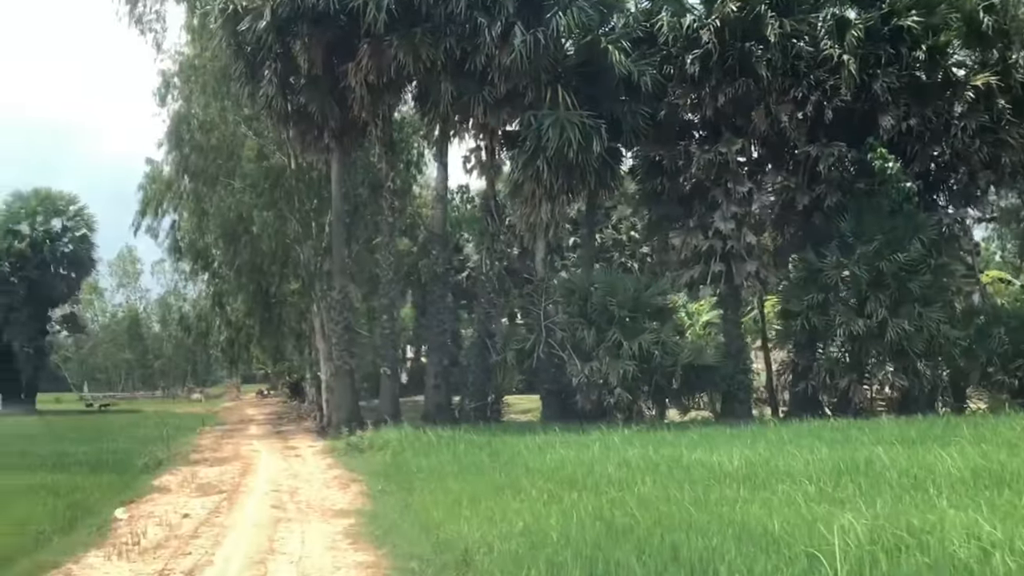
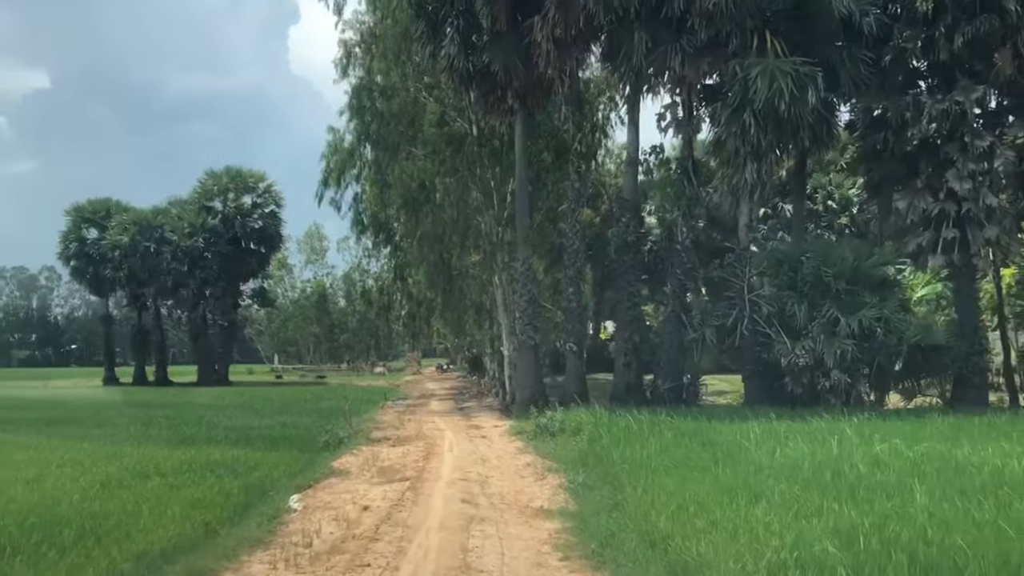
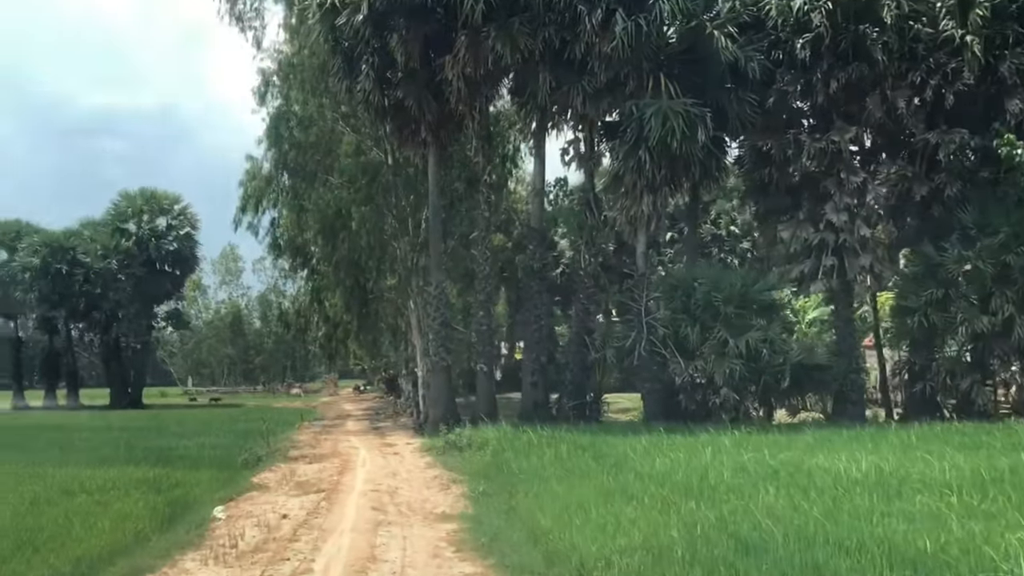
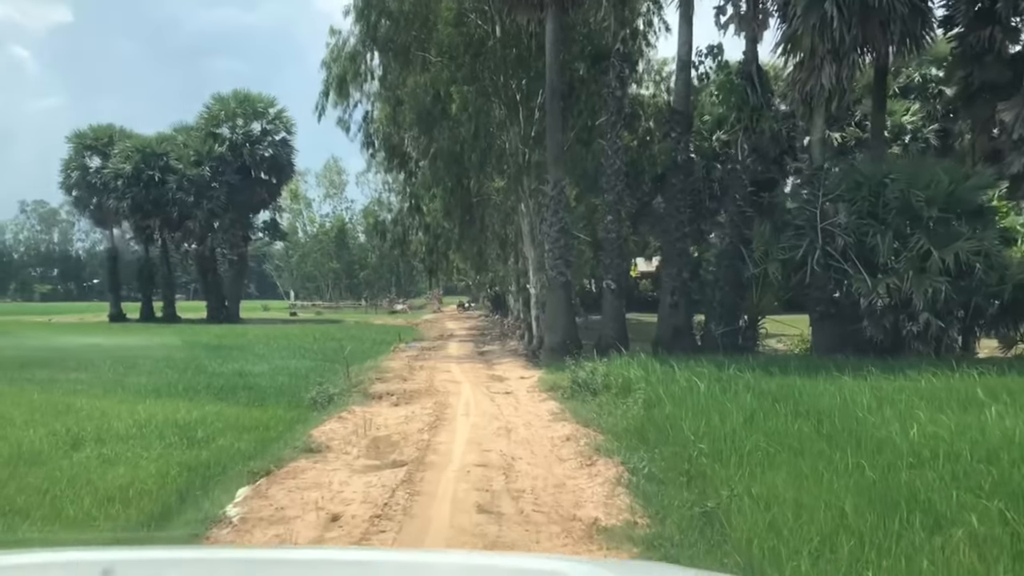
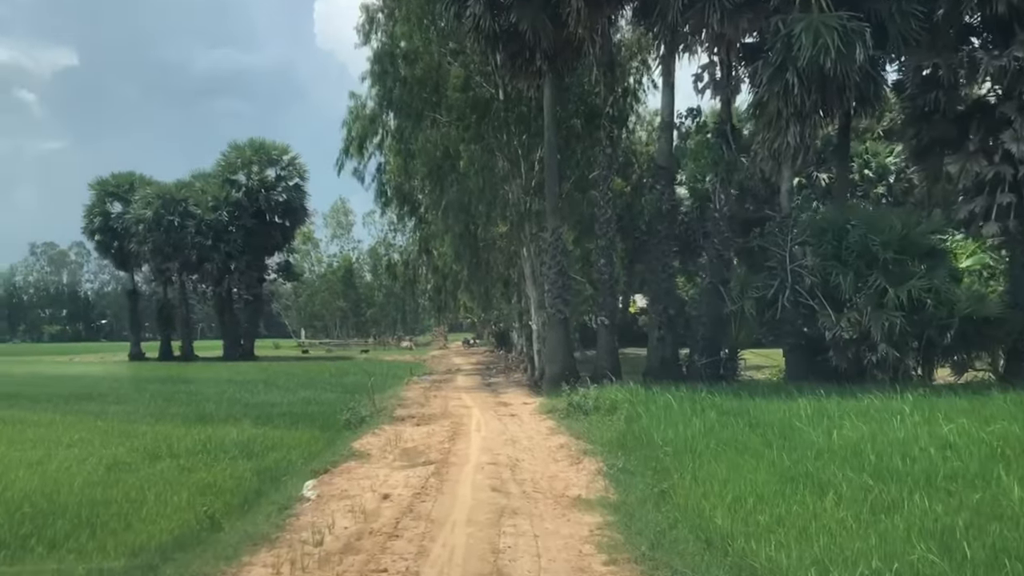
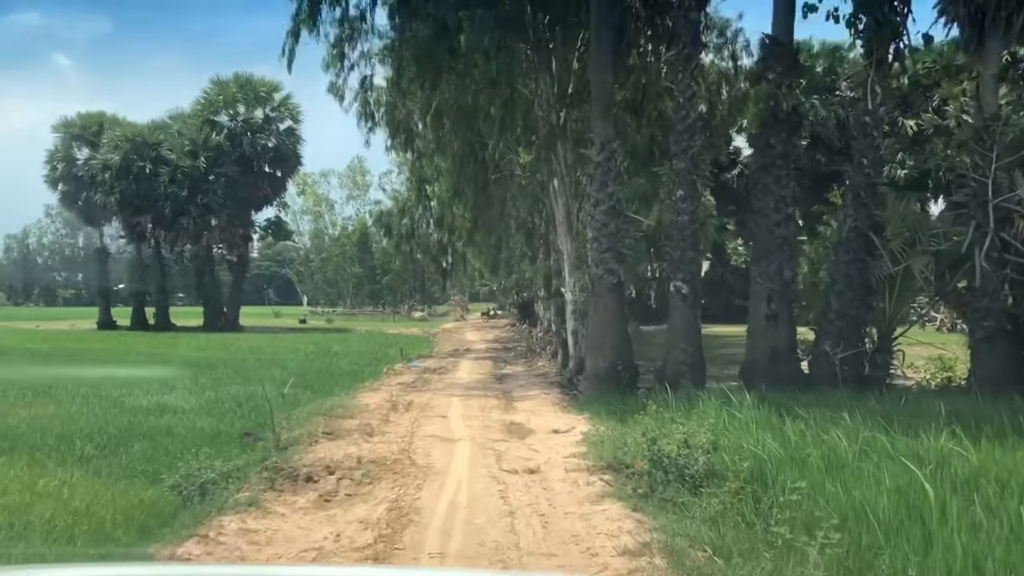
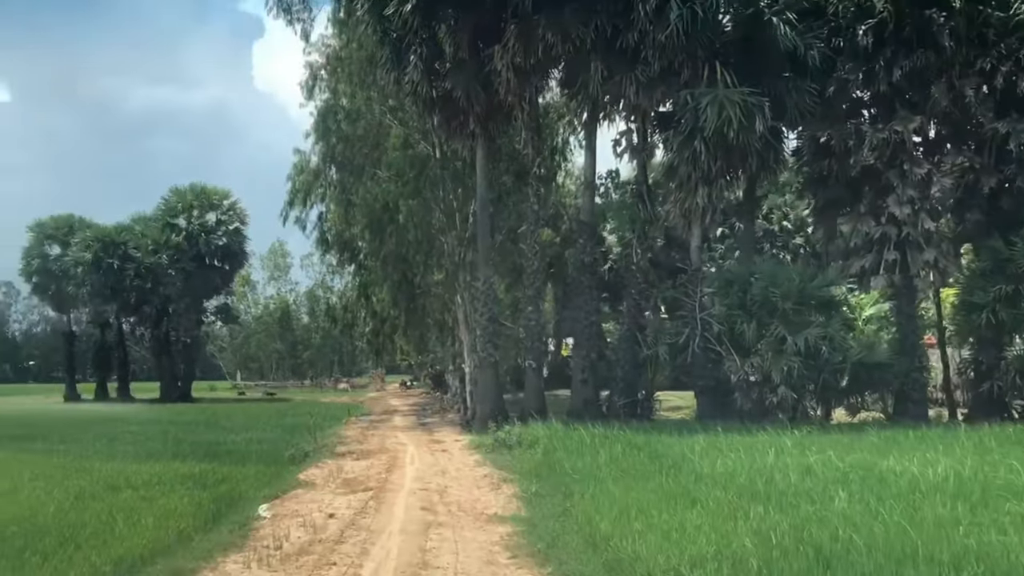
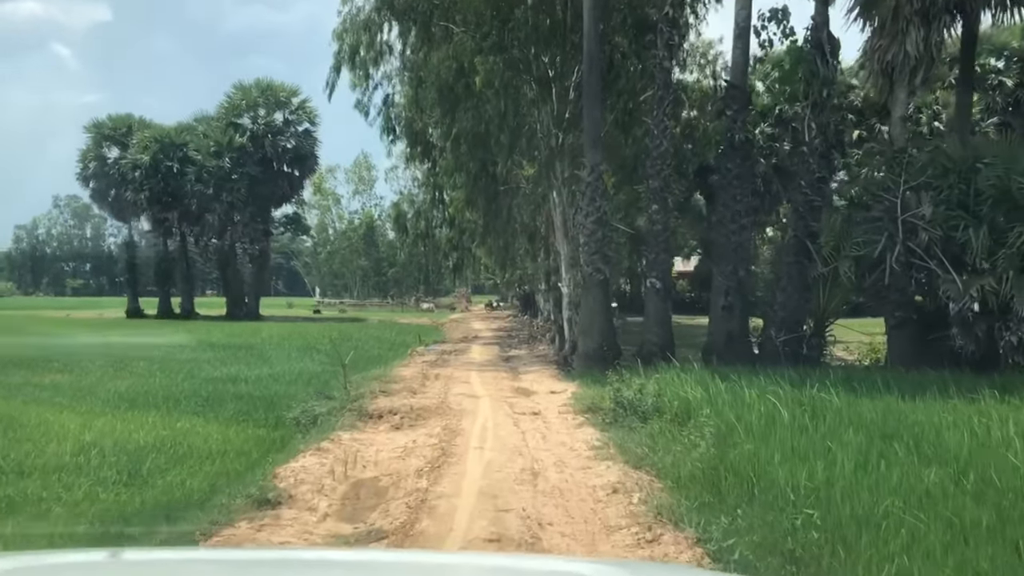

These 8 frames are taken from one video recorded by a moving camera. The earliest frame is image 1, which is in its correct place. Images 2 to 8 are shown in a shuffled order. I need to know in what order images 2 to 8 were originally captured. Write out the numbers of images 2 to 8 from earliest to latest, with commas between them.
3, 7, 2, 5, 4, 8, 6
